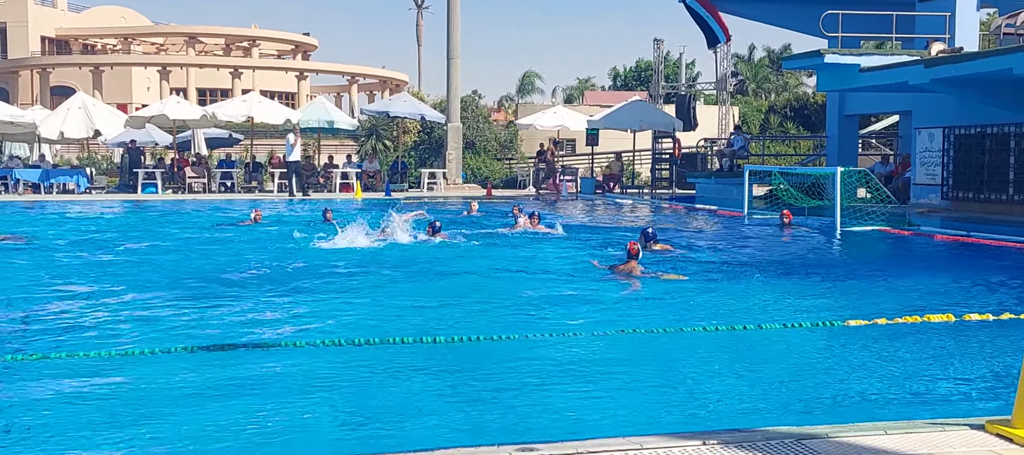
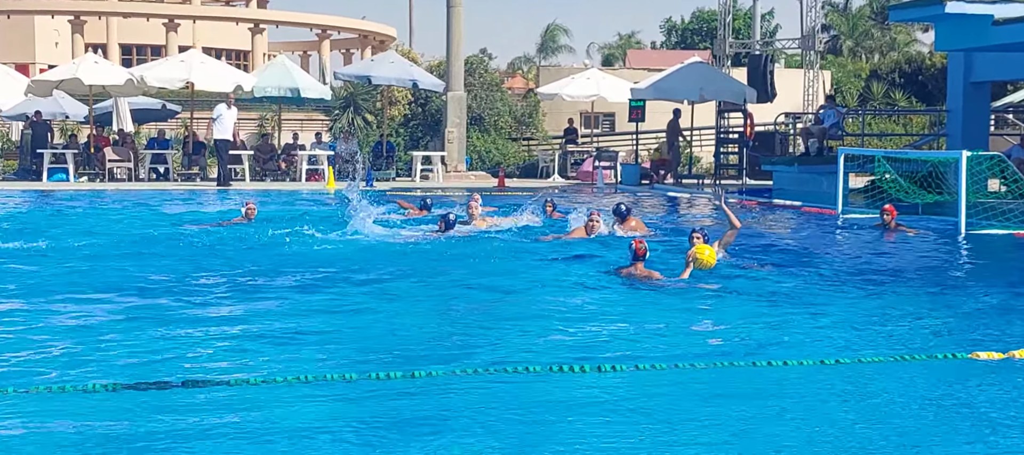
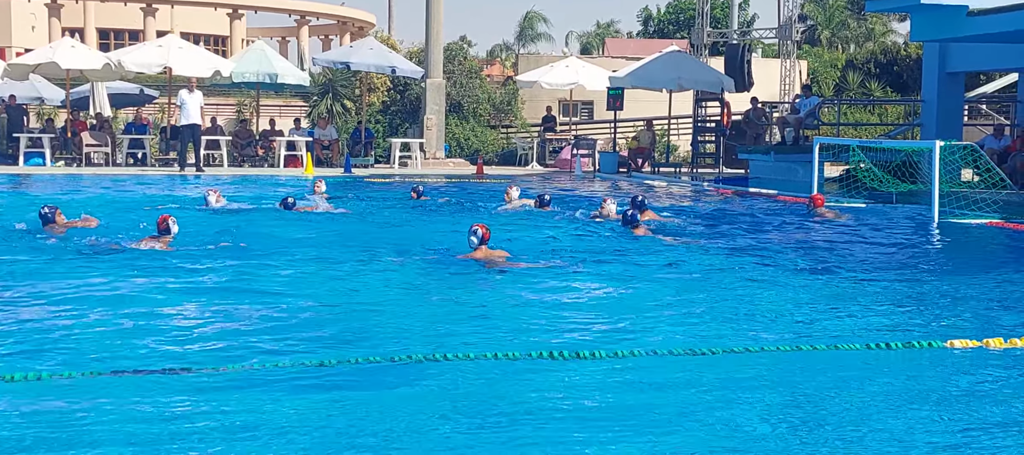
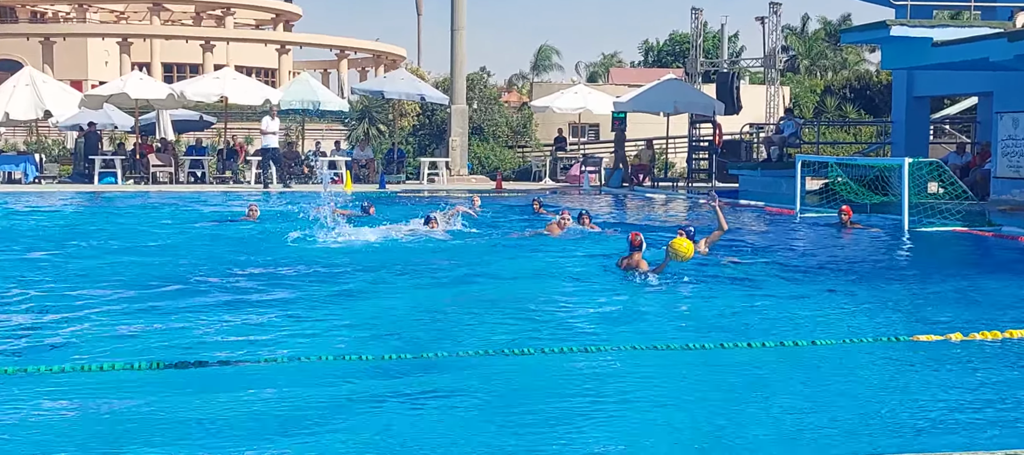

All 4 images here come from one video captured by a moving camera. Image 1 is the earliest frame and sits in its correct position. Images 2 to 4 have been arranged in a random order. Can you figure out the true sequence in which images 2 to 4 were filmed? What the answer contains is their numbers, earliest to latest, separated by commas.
4, 2, 3
